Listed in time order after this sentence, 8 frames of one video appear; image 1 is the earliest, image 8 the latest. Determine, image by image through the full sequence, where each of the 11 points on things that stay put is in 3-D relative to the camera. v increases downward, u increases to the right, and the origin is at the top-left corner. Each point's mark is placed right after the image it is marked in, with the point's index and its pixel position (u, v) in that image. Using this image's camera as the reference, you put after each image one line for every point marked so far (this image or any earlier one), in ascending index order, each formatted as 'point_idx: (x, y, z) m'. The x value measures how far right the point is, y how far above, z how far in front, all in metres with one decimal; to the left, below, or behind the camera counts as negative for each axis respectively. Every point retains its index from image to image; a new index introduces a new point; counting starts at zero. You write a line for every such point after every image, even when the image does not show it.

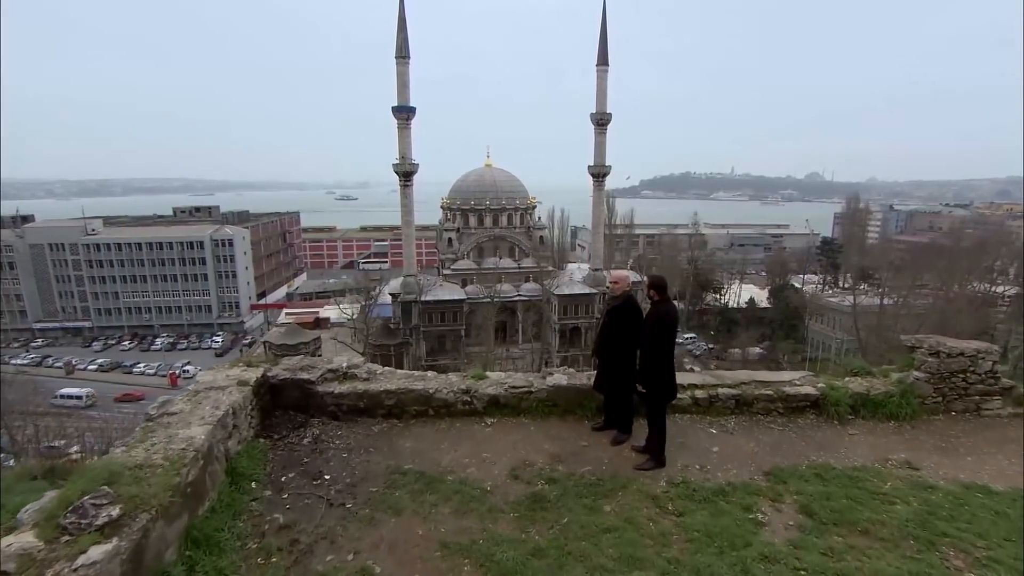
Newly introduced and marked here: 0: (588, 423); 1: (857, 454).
0: (+0.7, -1.2, +4.8) m
1: (+2.7, -1.3, +4.3) m
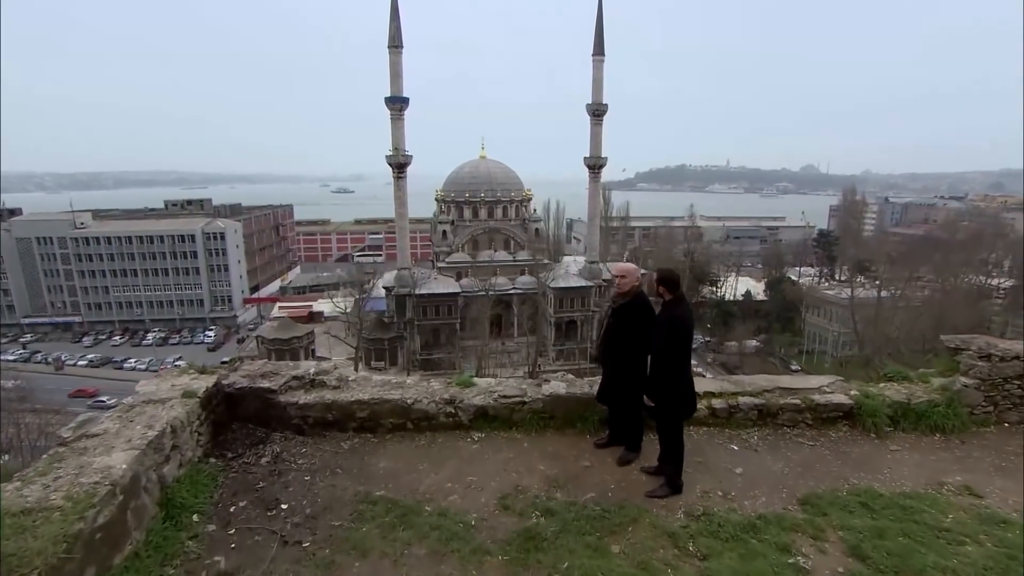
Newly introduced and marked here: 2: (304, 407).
0: (+0.6, -1.1, +4.2) m
1: (+2.6, -1.3, +3.7) m
2: (-1.6, -0.9, +4.3) m
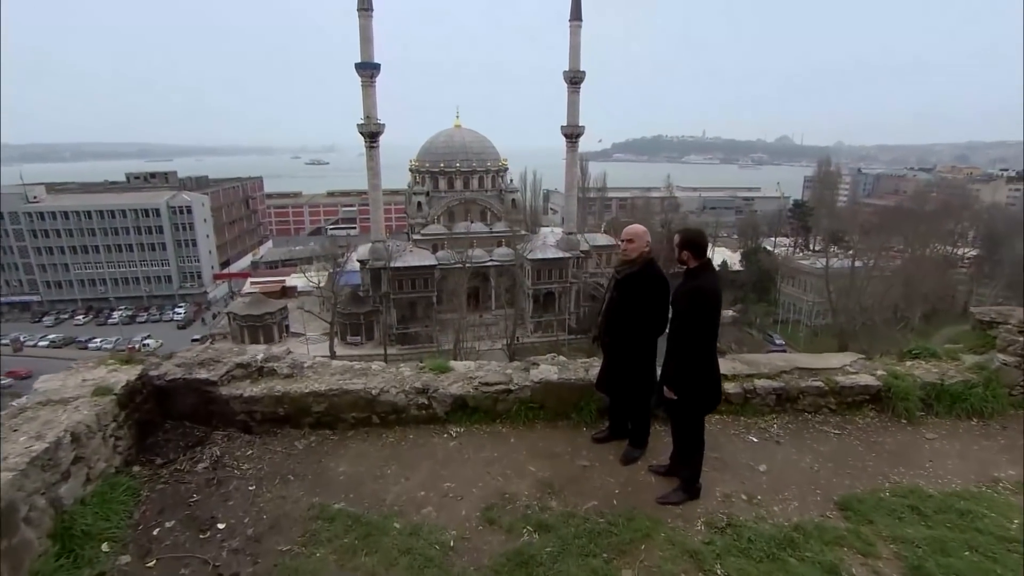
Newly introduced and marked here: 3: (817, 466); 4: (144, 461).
0: (+0.5, -0.9, +3.6) m
1: (+2.5, -1.1, +3.2) m
2: (-1.7, -0.7, +3.7) m
3: (+1.8, -1.0, +3.3) m
4: (-2.2, -1.0, +3.3) m
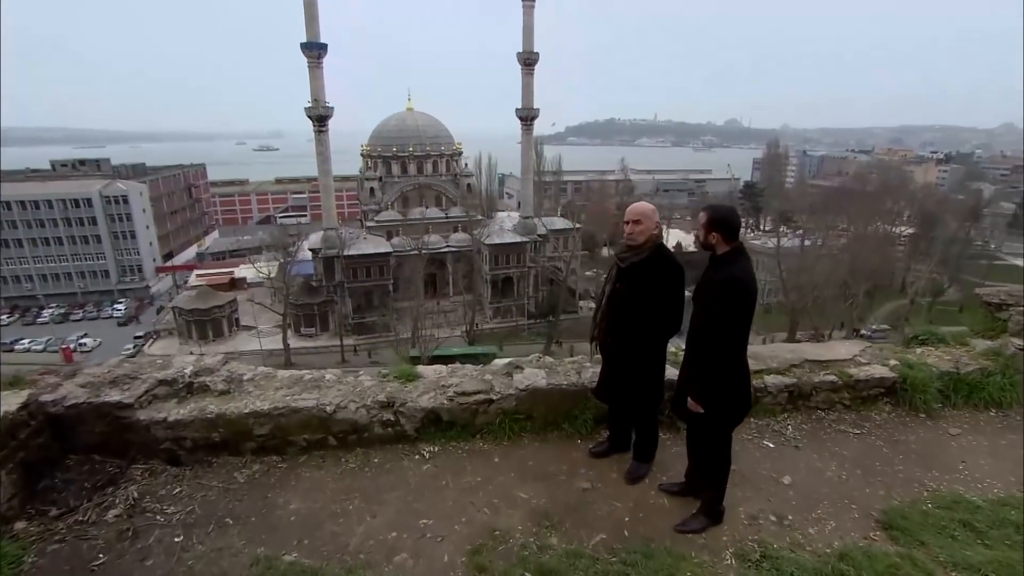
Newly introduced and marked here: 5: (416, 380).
0: (+0.4, -0.9, +3.1) m
1: (+2.5, -1.0, +2.9) m
2: (-1.8, -0.7, +3.0) m
3: (+1.7, -1.0, +2.9) m
4: (-2.2, -1.1, +2.6) m
5: (-0.6, -0.6, +3.5) m
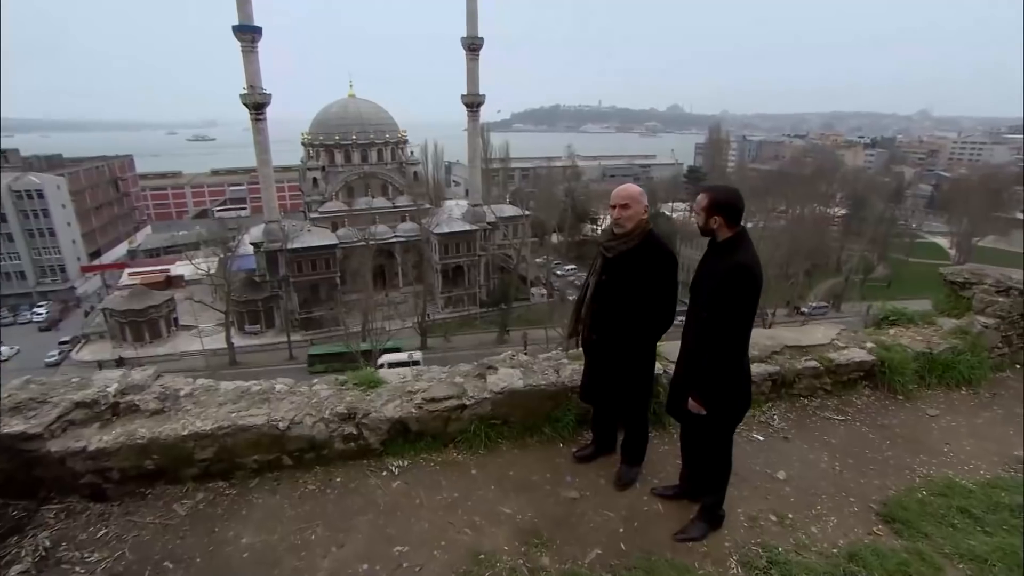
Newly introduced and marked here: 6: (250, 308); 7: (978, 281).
0: (+0.3, -0.8, +2.9) m
1: (+2.4, -0.9, +2.9) m
2: (-1.9, -0.8, +2.6) m
3: (+1.6, -0.9, +2.8) m
4: (-2.3, -1.1, +2.2) m
5: (-0.8, -0.6, +3.2) m
6: (-9.2, -0.7, +19.5) m
7: (+3.5, +0.1, +4.1) m
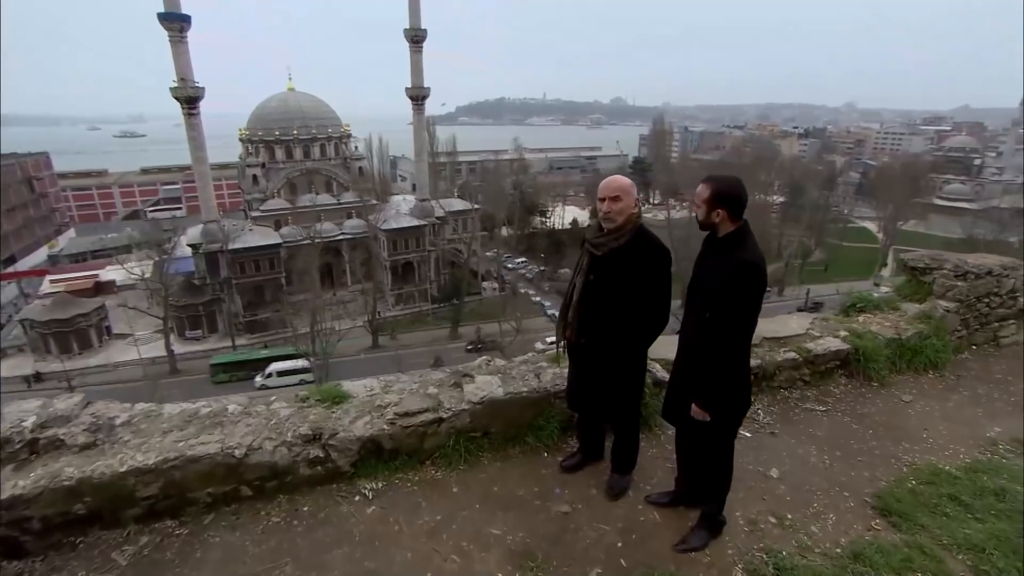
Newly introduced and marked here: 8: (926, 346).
0: (+0.2, -0.8, +2.7) m
1: (+2.3, -0.8, +2.9) m
2: (-2.0, -0.9, +2.2) m
3: (+1.5, -0.8, +2.7) m
4: (-2.3, -1.2, +1.8) m
5: (-0.9, -0.6, +2.9) m
6: (-10.7, -0.9, +18.5) m
7: (+3.2, +0.2, +4.2) m
8: (+2.7, -0.4, +3.7) m
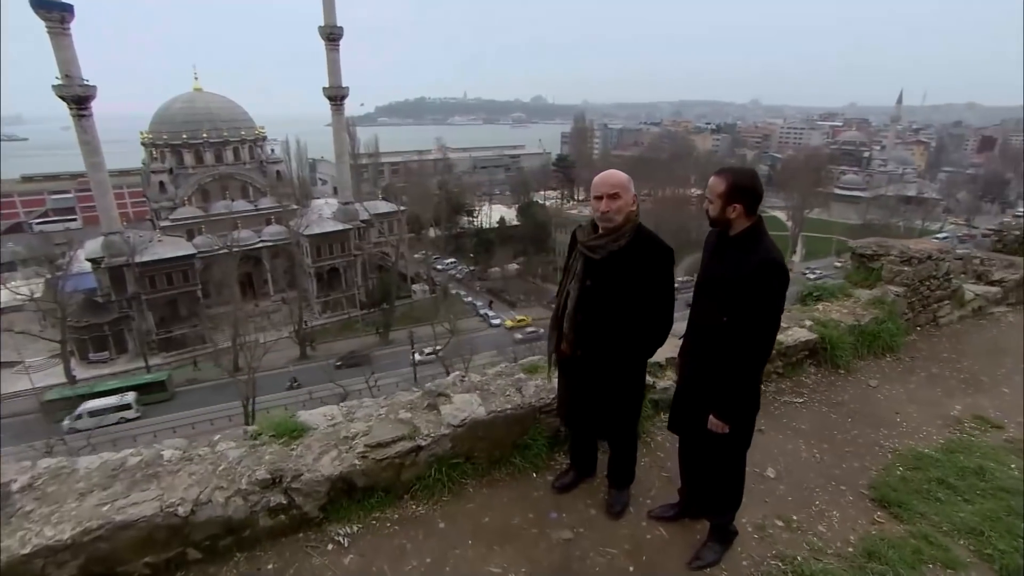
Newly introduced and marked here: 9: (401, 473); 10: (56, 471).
0: (+0.1, -0.9, +2.5) m
1: (+2.2, -0.8, +2.9) m
2: (-1.9, -1.0, +1.7) m
3: (+1.5, -0.8, +2.7) m
4: (-2.2, -1.3, +1.3) m
5: (-1.0, -0.7, +2.5) m
6: (-12.6, -1.5, +16.8) m
7: (+2.9, +0.3, +4.4) m
8: (+2.5, -0.3, +3.8) m
9: (-0.5, -0.8, +2.4) m
10: (-1.9, -0.7, +2.3) m
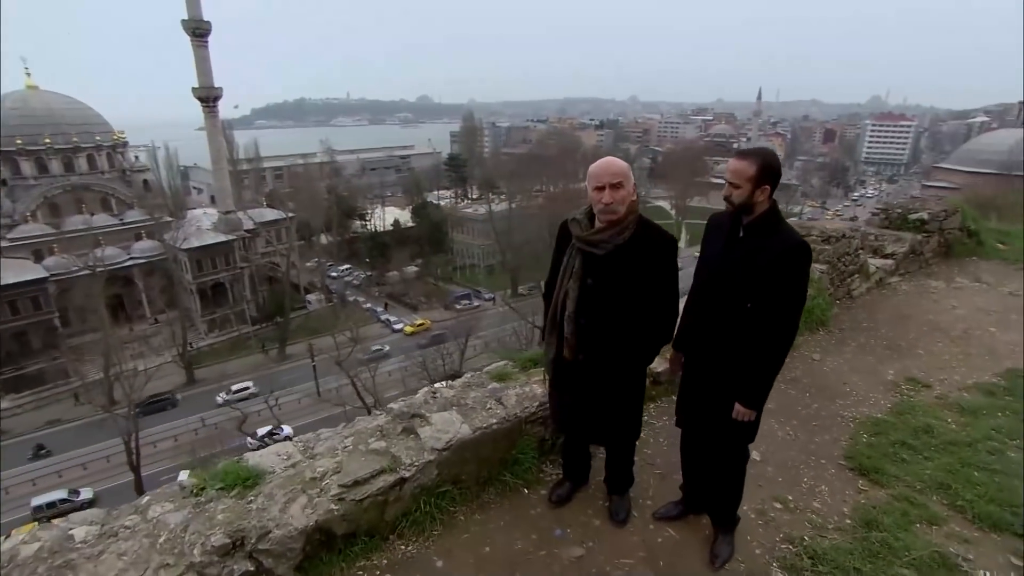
0: (+0.1, -0.9, +2.3) m
1: (+2.0, -0.6, +3.1) m
2: (-1.8, -1.1, +1.2) m
3: (+1.4, -0.7, +2.8) m
4: (-1.9, -1.5, +0.7) m
5: (-1.0, -0.7, +2.2) m
6: (-14.9, -2.4, +14.1) m
7: (+2.4, +0.5, +4.7) m
8: (+2.2, -0.1, +4.0) m
9: (-0.5, -0.8, +2.1) m
10: (-1.8, -0.9, +1.8) m
